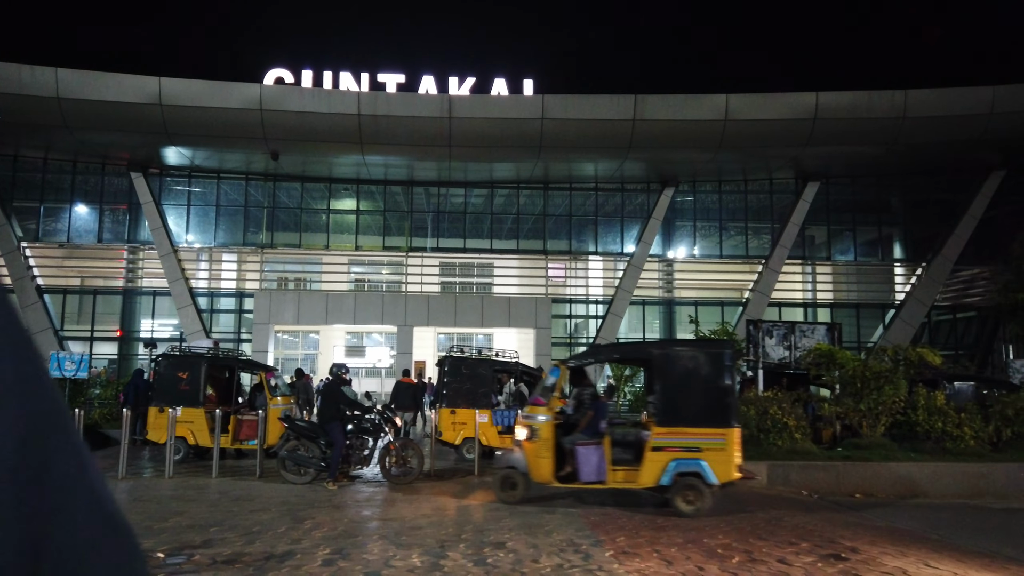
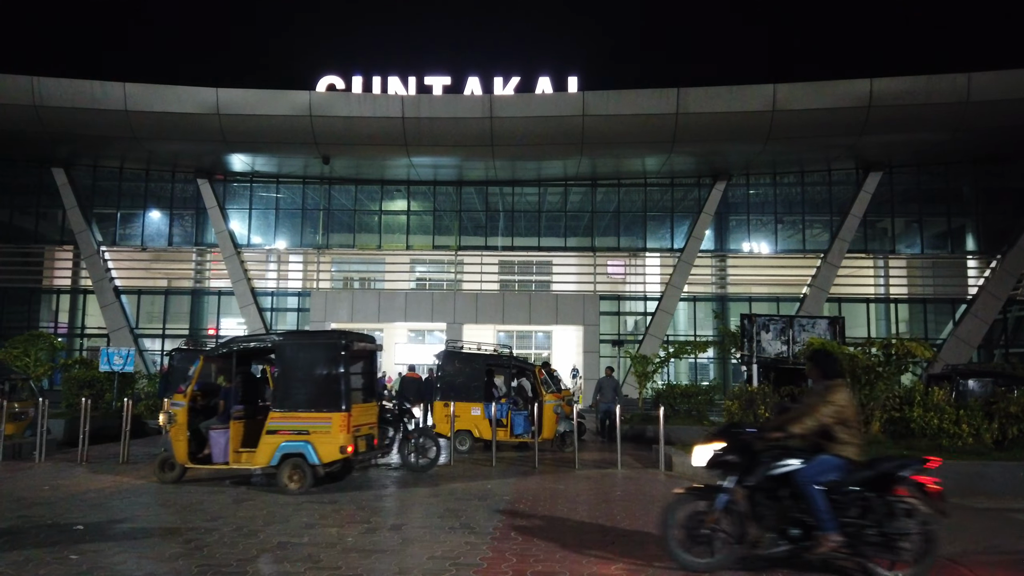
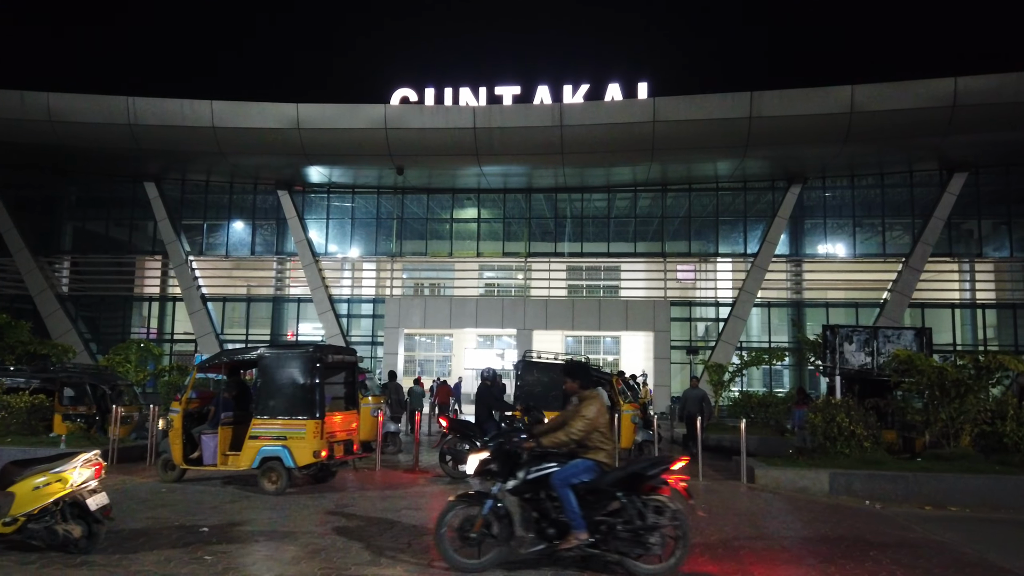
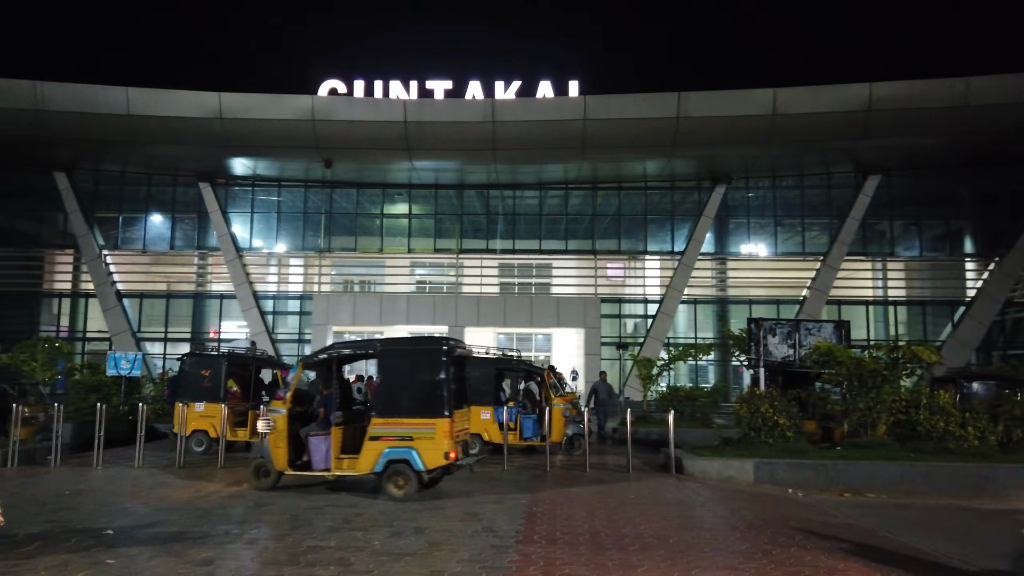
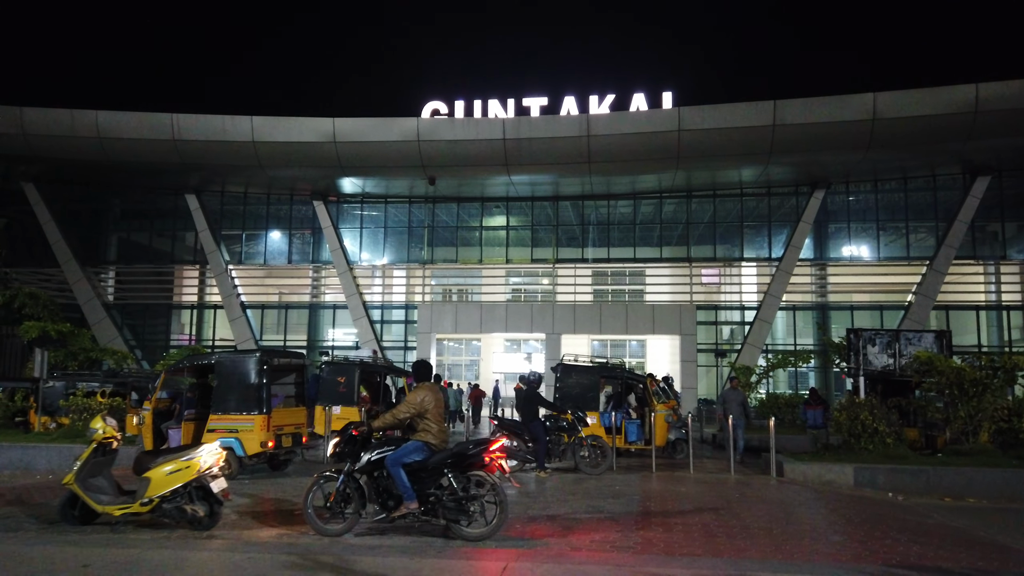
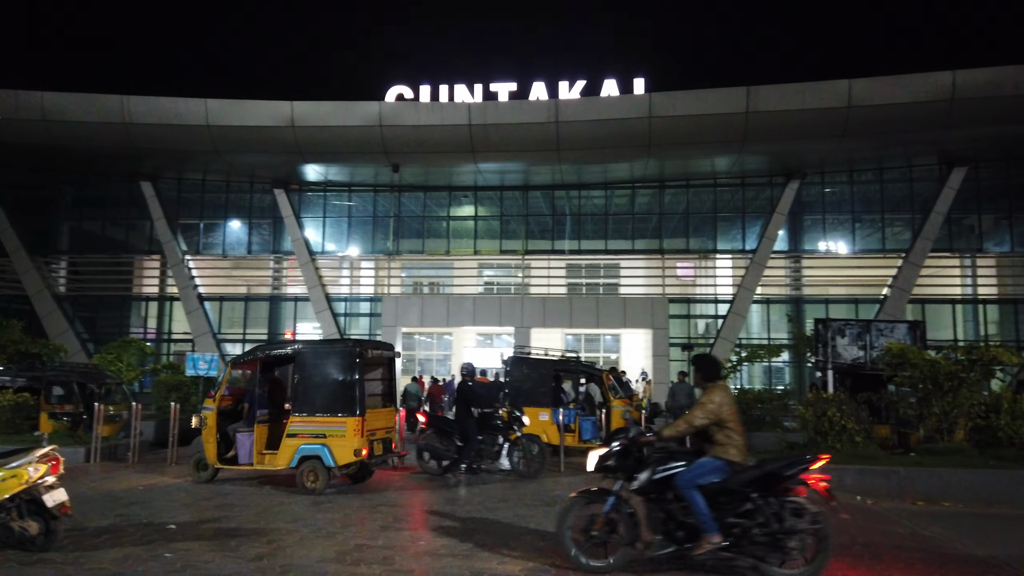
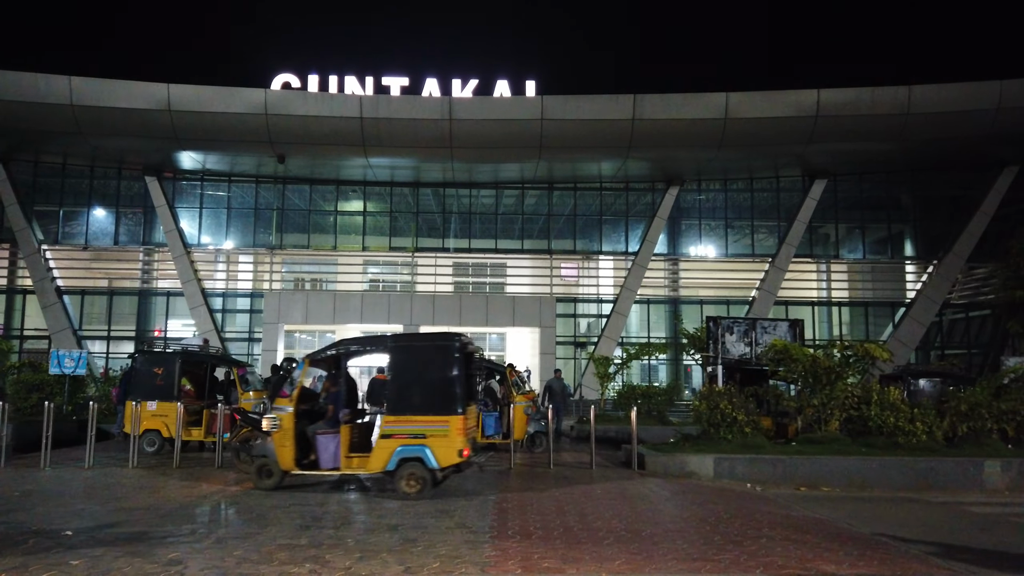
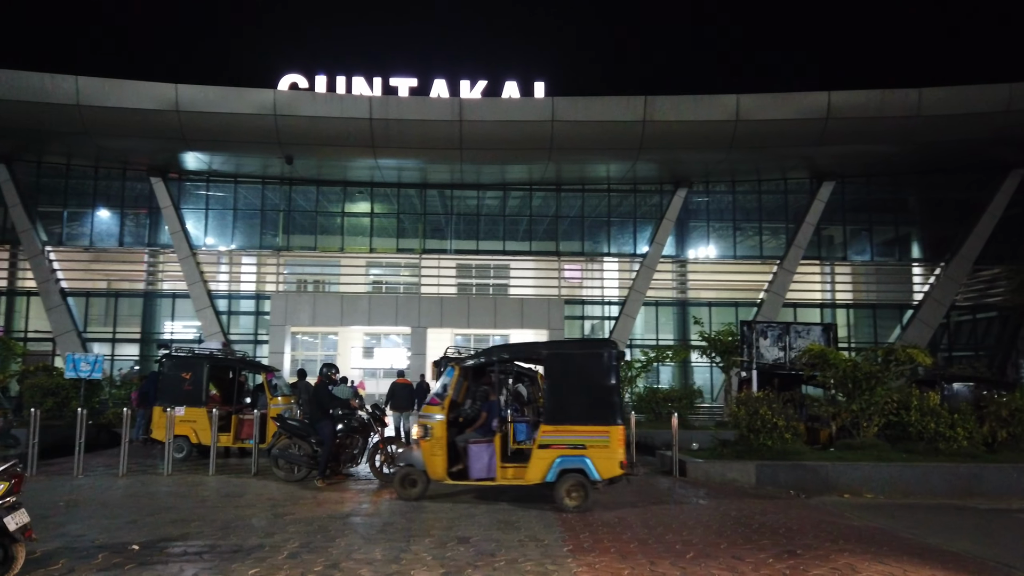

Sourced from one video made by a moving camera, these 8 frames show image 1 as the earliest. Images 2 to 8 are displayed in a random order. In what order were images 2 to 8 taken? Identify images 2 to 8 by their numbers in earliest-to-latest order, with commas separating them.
8, 7, 4, 2, 6, 3, 5
